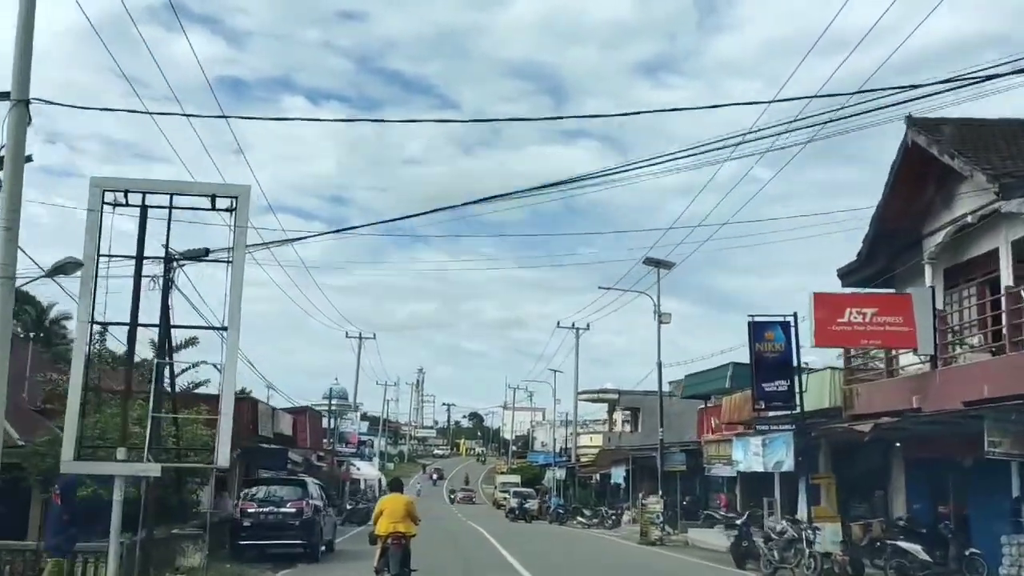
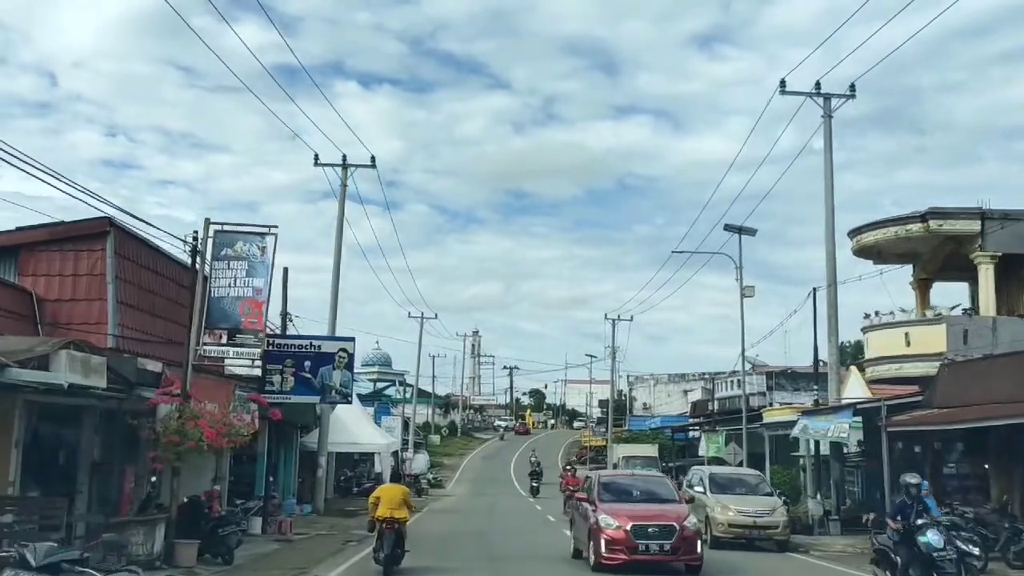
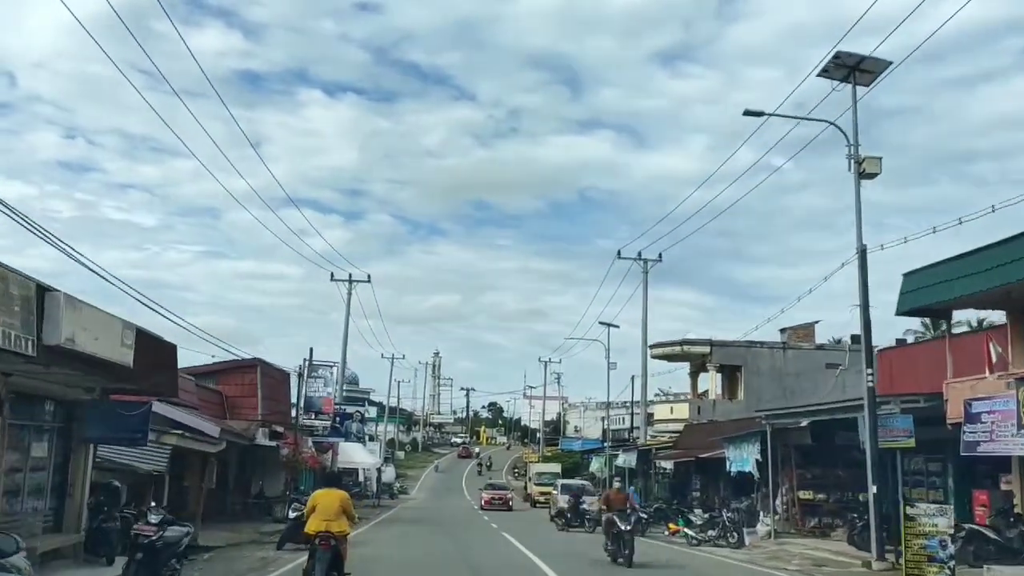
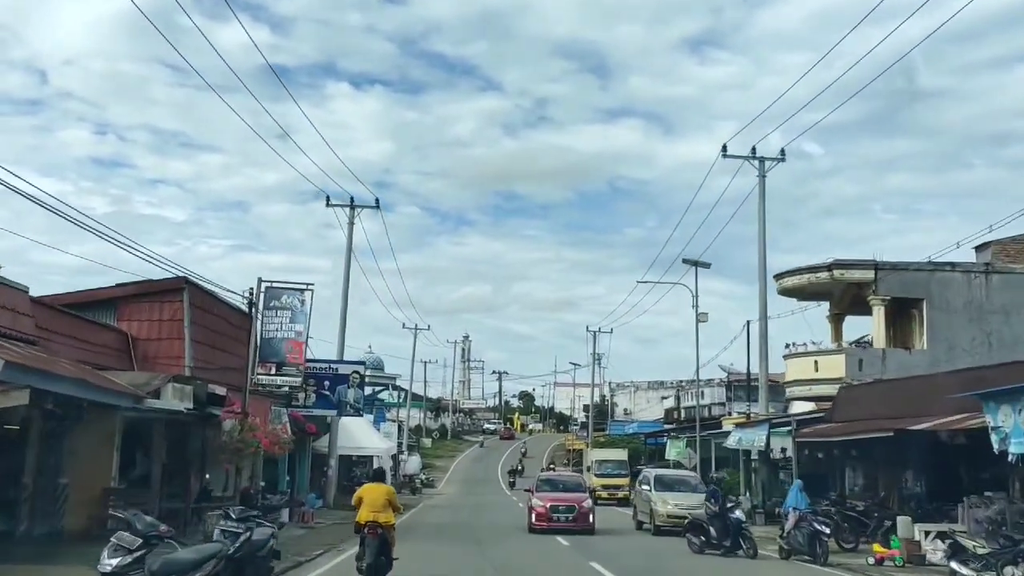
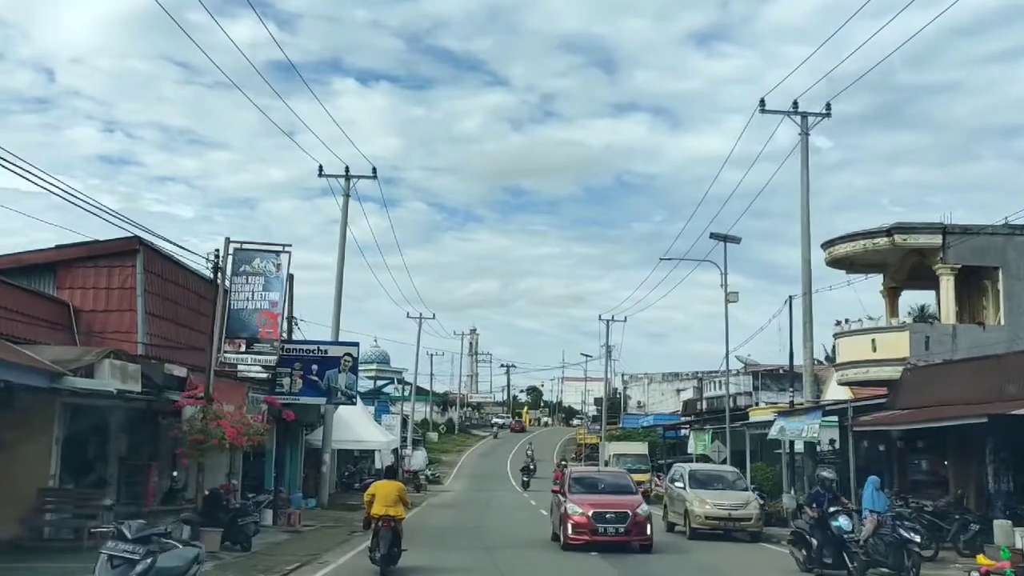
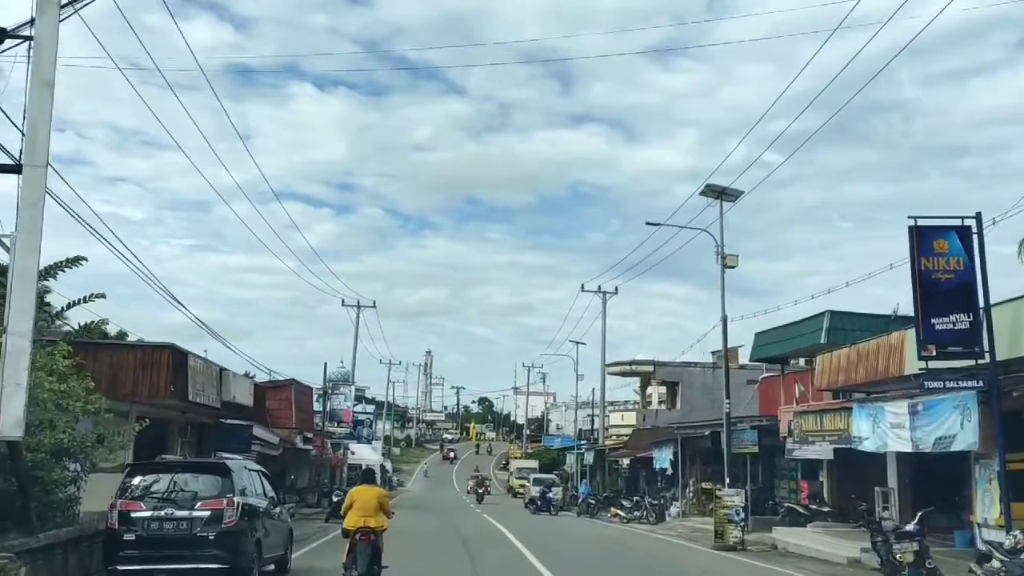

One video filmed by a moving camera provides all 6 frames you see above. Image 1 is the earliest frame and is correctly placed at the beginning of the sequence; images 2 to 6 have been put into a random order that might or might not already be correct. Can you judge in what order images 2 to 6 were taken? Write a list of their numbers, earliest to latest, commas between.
6, 3, 4, 5, 2
